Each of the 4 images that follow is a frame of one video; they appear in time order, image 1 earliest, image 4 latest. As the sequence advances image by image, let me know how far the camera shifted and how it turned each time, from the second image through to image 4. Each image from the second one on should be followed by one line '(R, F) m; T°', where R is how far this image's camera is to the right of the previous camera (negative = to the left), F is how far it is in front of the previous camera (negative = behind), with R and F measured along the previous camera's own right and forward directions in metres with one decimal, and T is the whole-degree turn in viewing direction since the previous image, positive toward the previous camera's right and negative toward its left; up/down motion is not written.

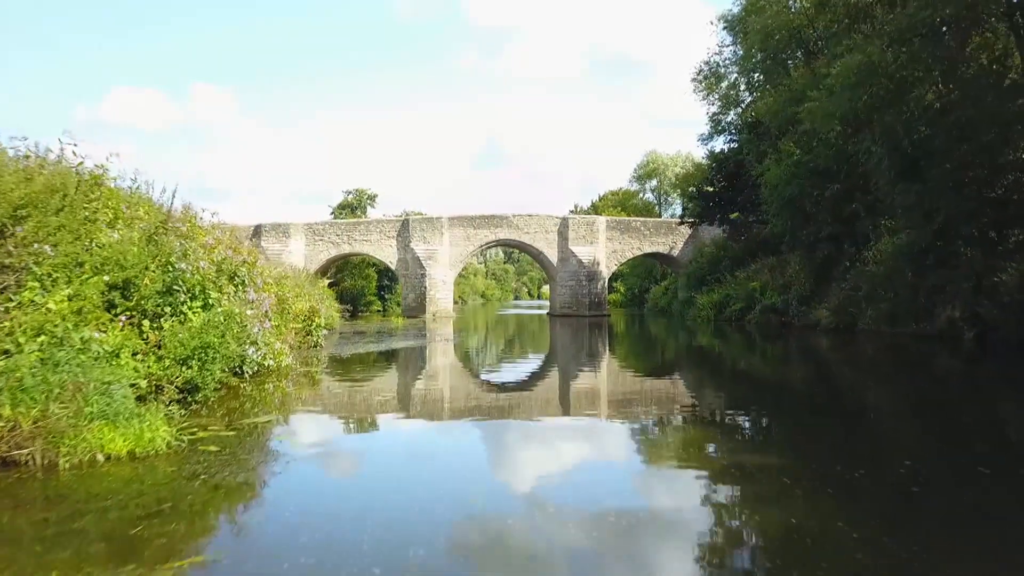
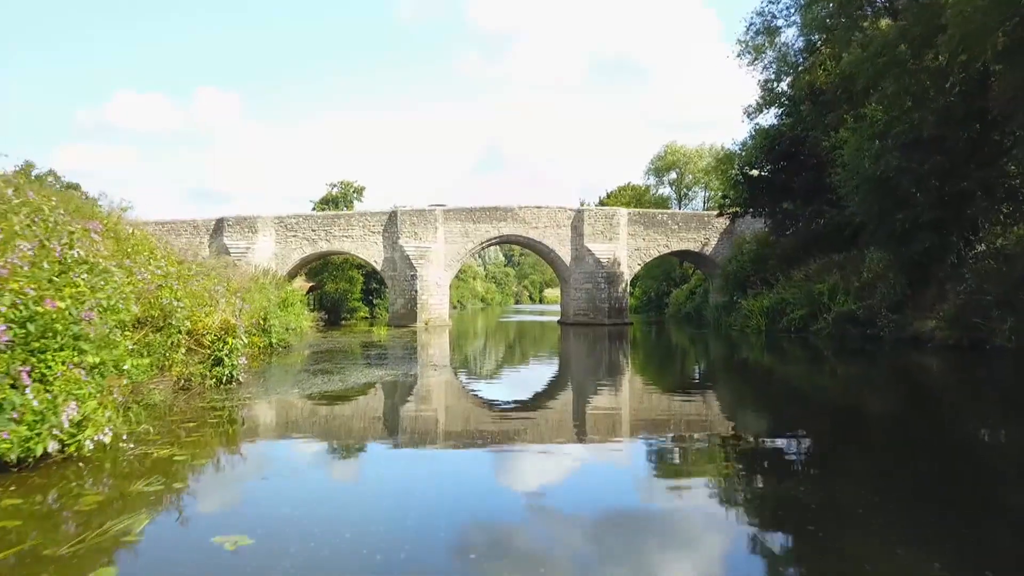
(-0.1, +2.2) m; 0°
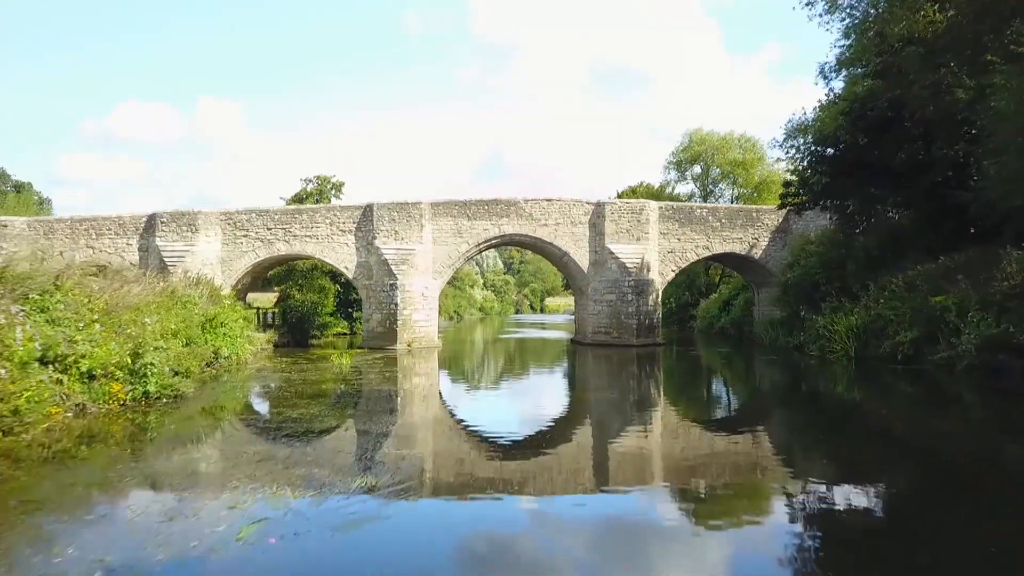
(-0.1, +2.5) m; 0°
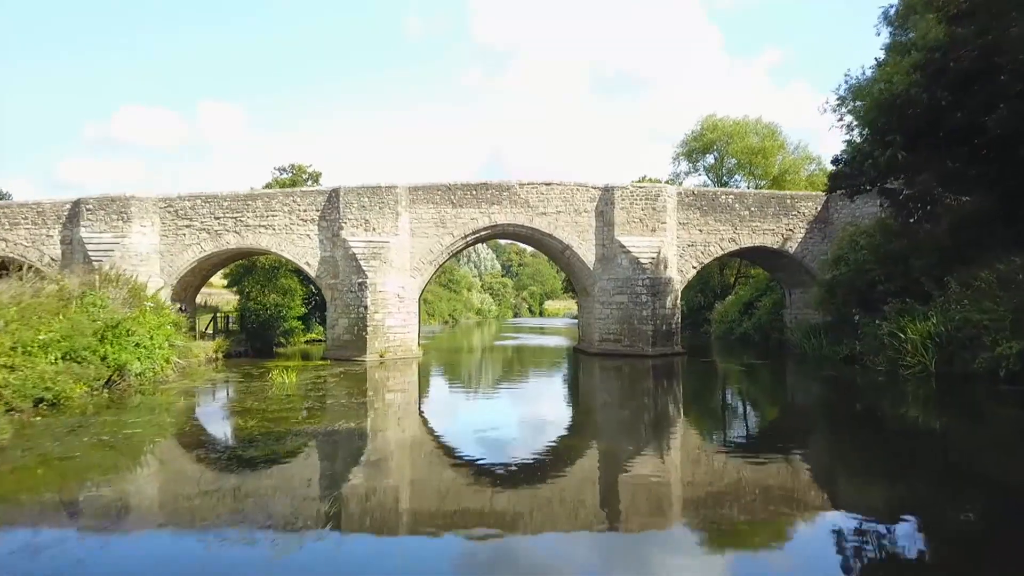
(+0.1, +1.6) m; 0°
